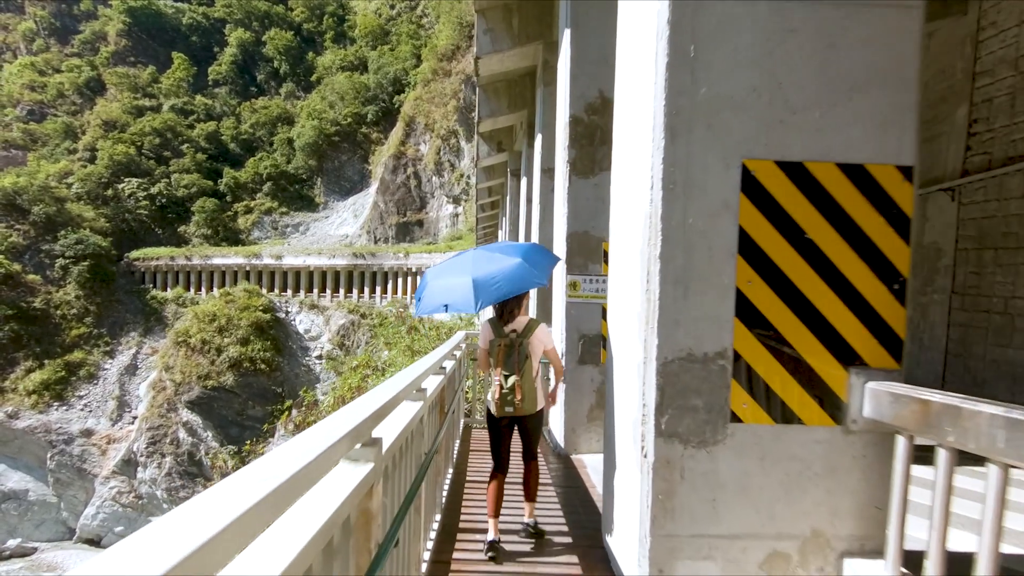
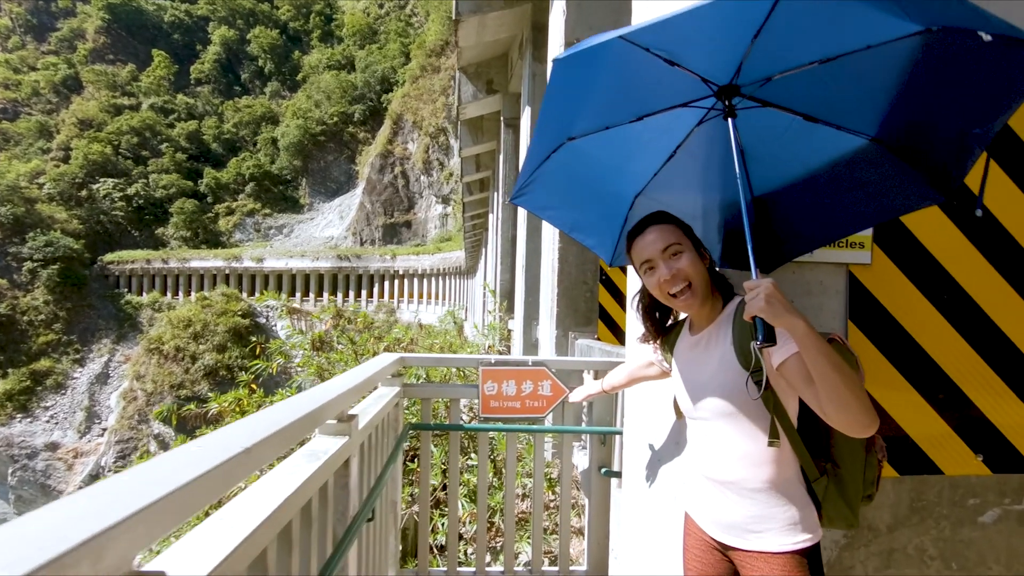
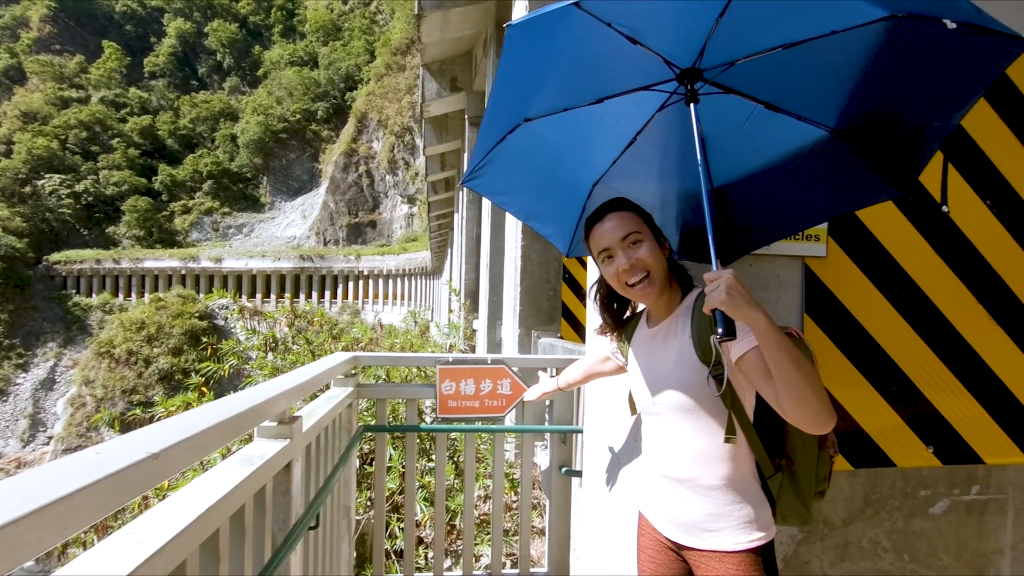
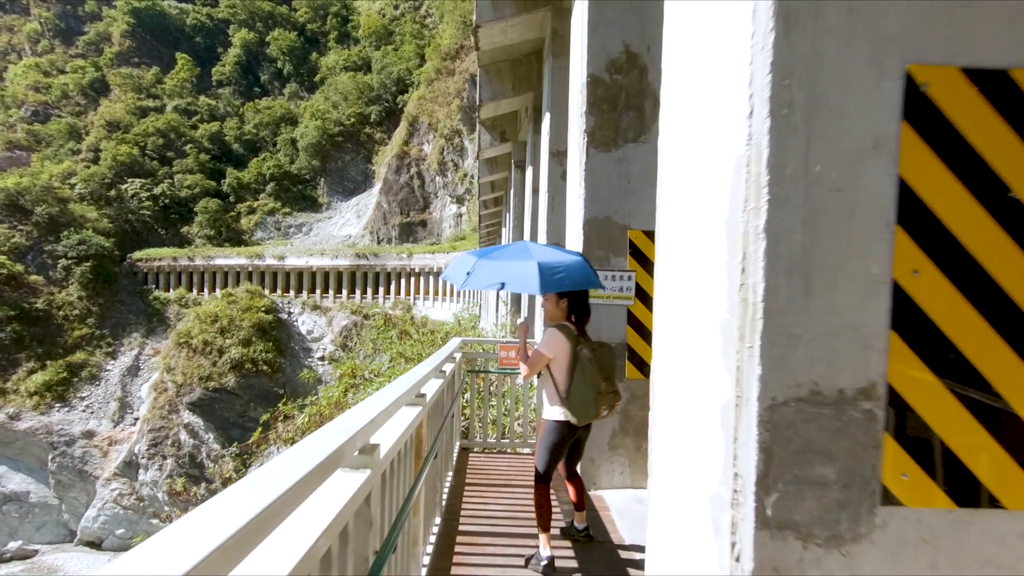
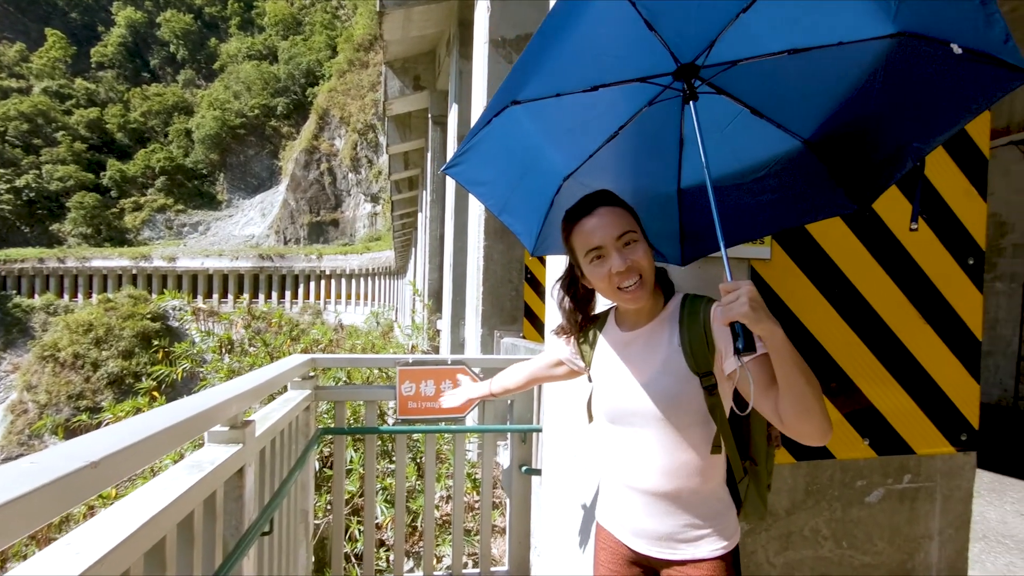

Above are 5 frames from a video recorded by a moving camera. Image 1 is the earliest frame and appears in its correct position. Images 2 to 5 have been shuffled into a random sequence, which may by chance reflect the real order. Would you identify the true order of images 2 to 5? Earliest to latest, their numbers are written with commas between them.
4, 2, 3, 5
